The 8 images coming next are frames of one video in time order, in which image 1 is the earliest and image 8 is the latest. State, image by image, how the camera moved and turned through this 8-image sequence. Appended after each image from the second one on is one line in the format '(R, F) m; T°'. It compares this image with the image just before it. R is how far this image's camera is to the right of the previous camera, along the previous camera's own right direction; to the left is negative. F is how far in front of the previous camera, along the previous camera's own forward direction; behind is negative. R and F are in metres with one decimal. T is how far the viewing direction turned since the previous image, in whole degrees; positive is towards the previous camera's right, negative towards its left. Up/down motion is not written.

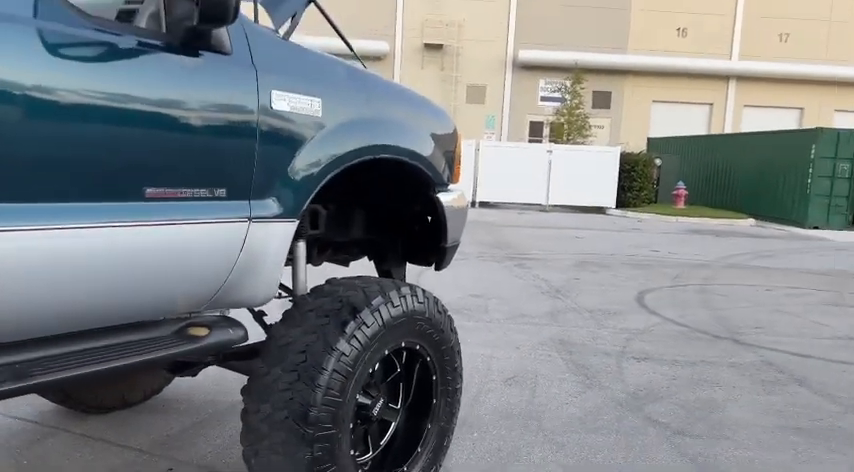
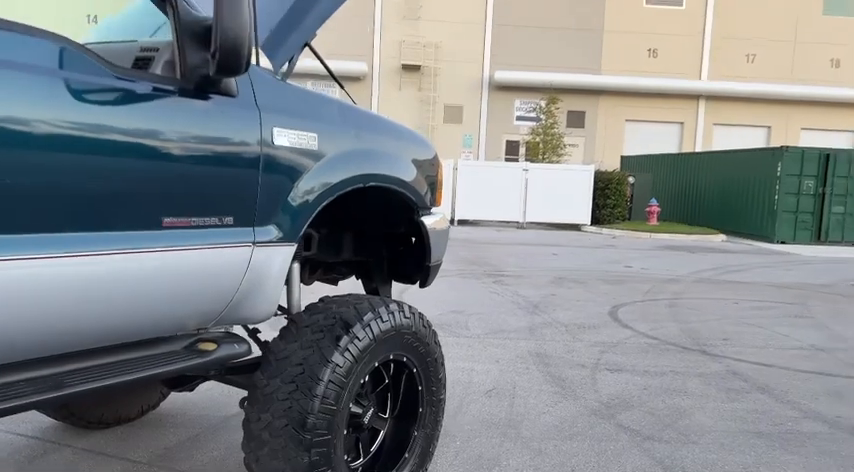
(0.0, -0.2) m; +2°
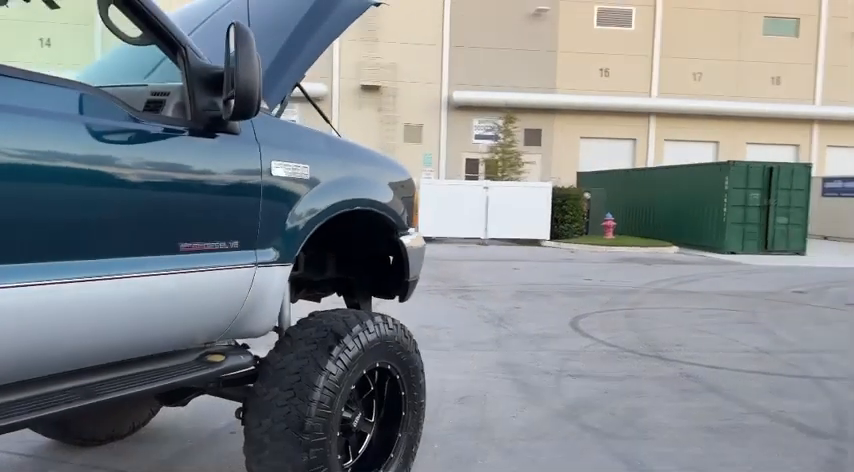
(-0.1, -0.3) m; +3°
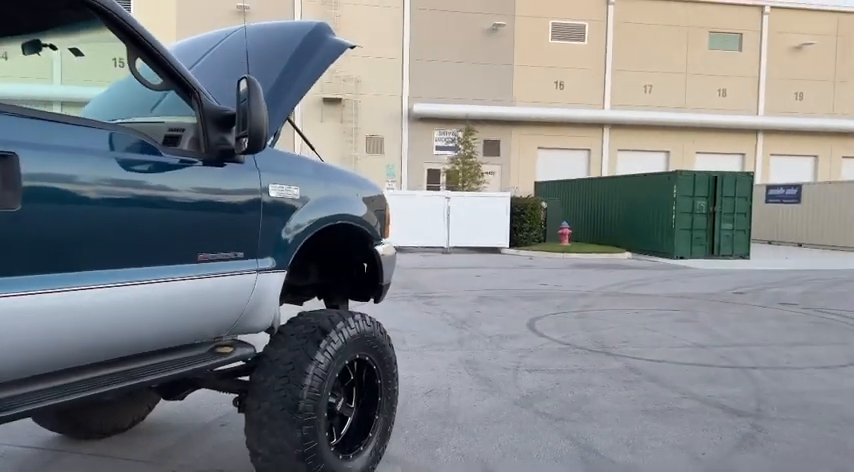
(-0.1, -0.6) m; +3°
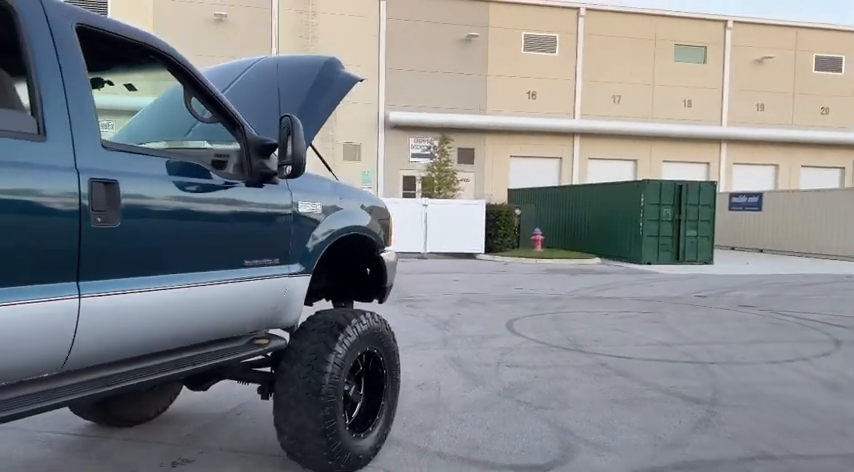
(-0.2, -0.6) m; +2°
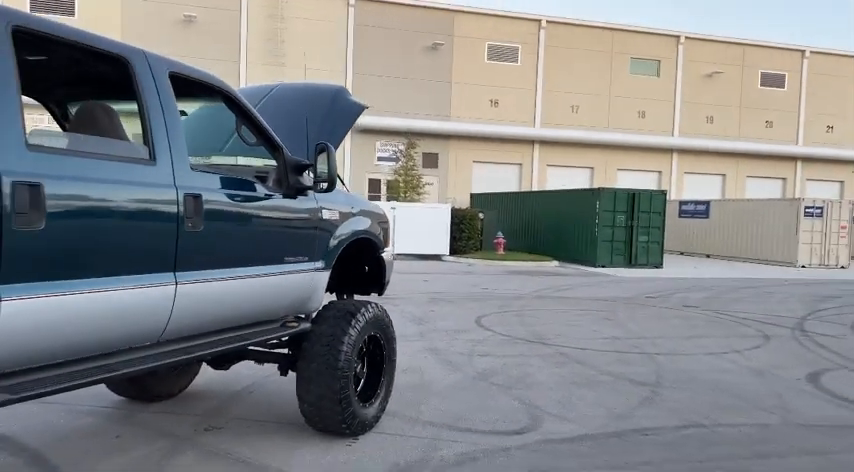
(-0.3, -0.9) m; +3°
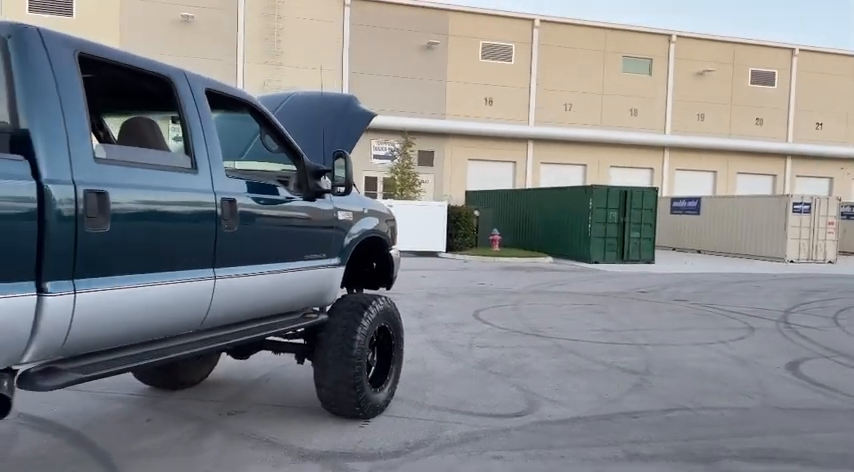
(-0.1, -0.4) m; +1°
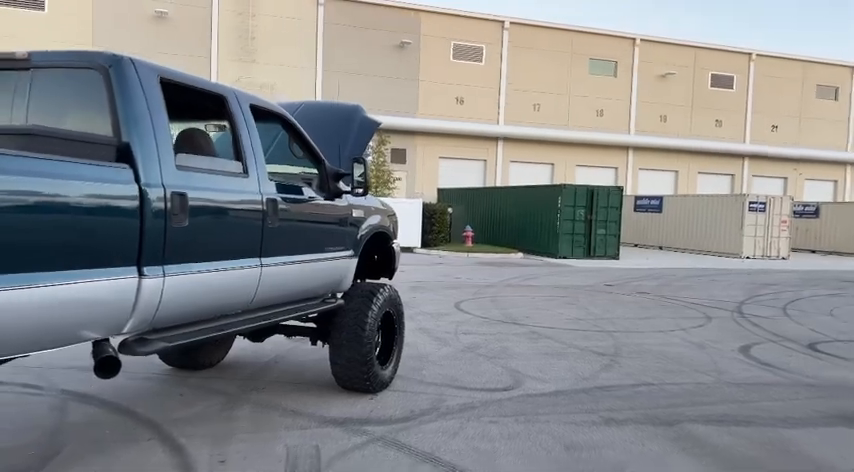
(-0.3, -0.7) m; +3°
